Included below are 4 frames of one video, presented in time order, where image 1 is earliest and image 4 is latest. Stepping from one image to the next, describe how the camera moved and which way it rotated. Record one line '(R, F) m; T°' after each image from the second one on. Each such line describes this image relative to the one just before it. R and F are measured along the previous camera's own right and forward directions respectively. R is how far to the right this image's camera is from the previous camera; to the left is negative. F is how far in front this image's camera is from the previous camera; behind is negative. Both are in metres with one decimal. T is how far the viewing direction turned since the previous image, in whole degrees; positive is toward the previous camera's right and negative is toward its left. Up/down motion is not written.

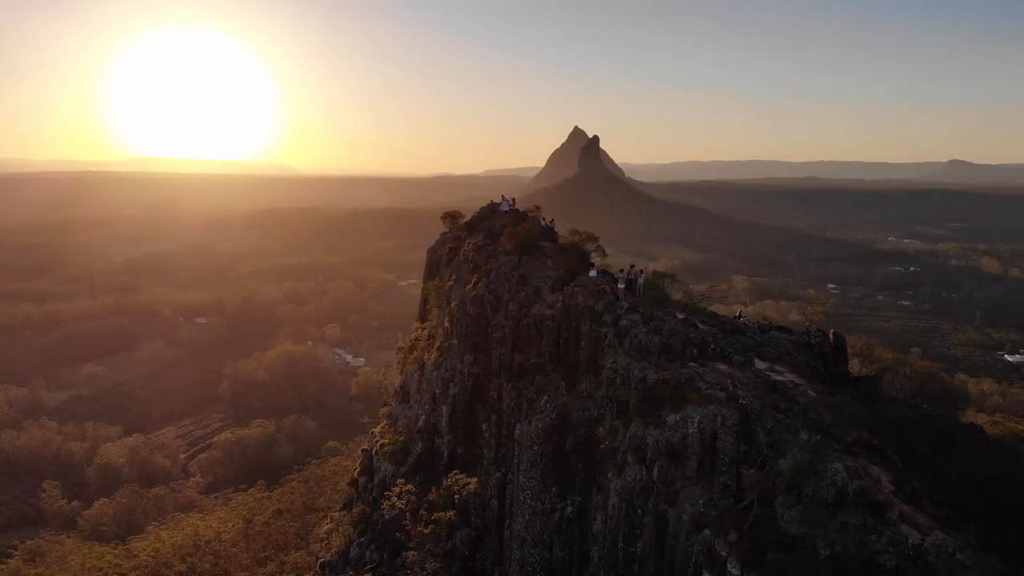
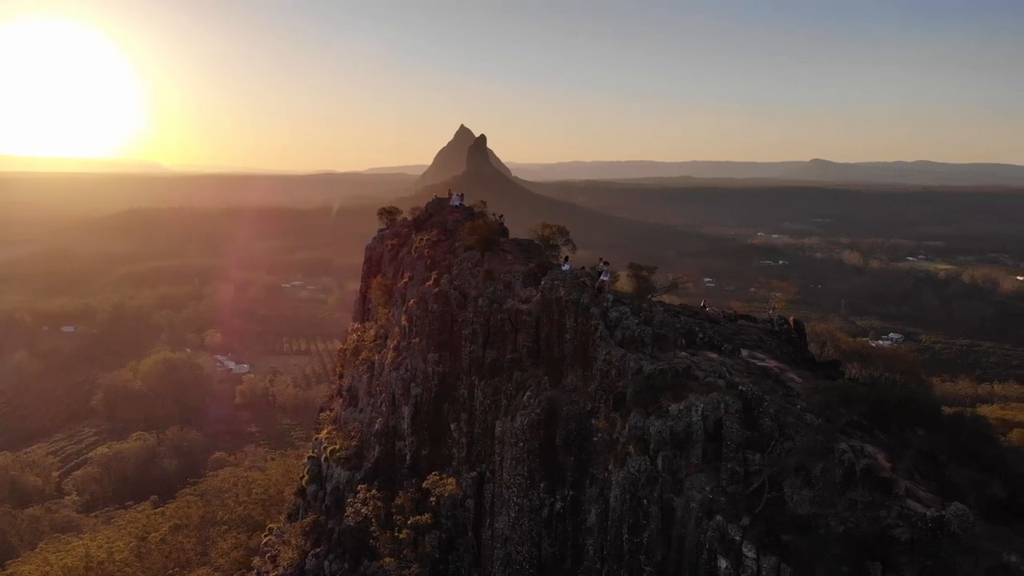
(-2.9, +0.5) m; +9°
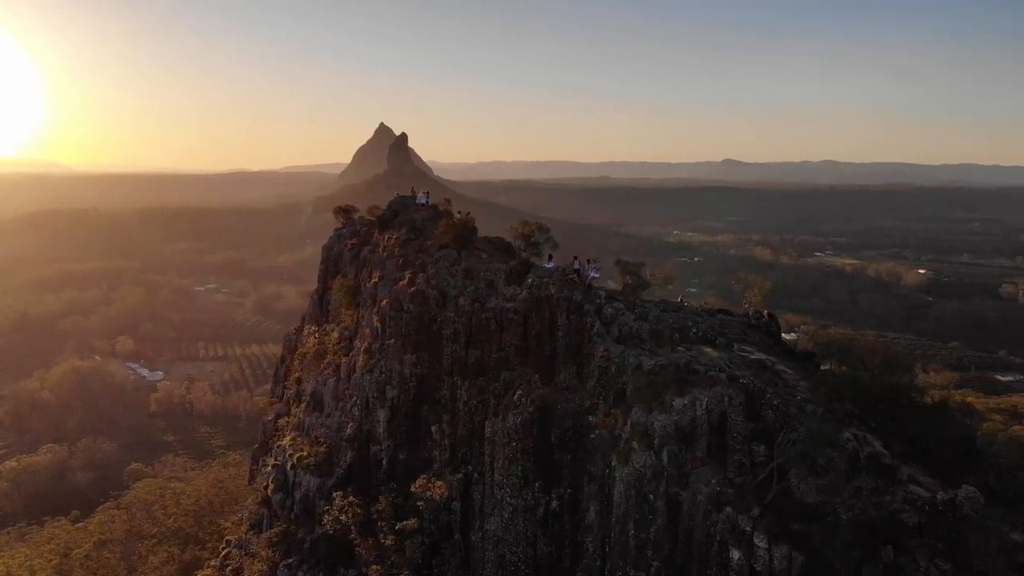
(-2.1, +0.4) m; +6°
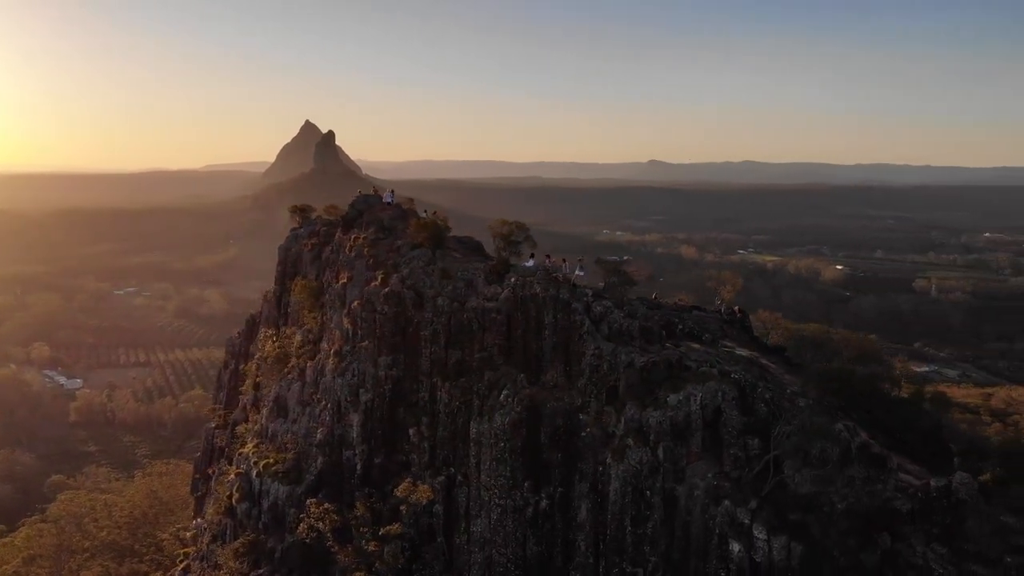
(-1.6, +0.2) m; +5°
